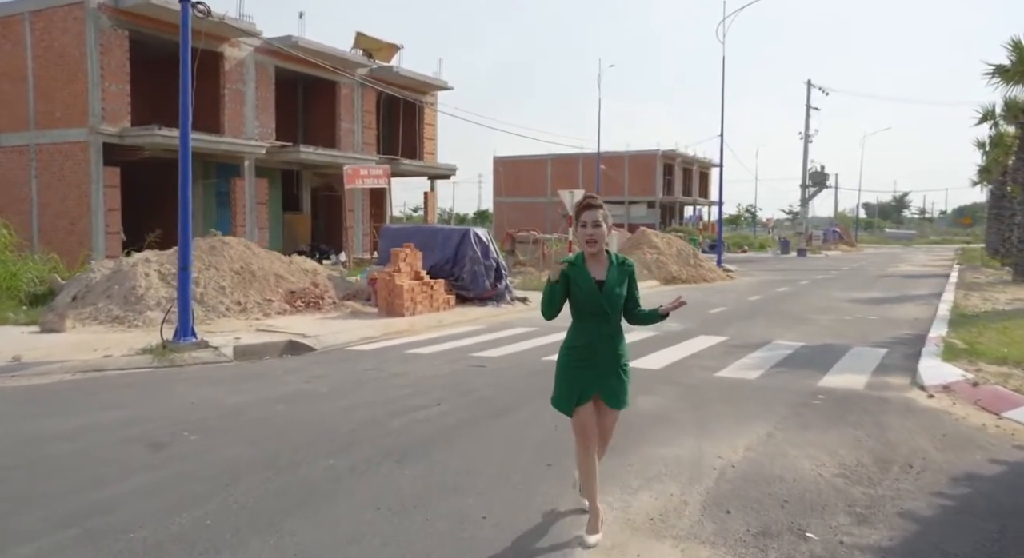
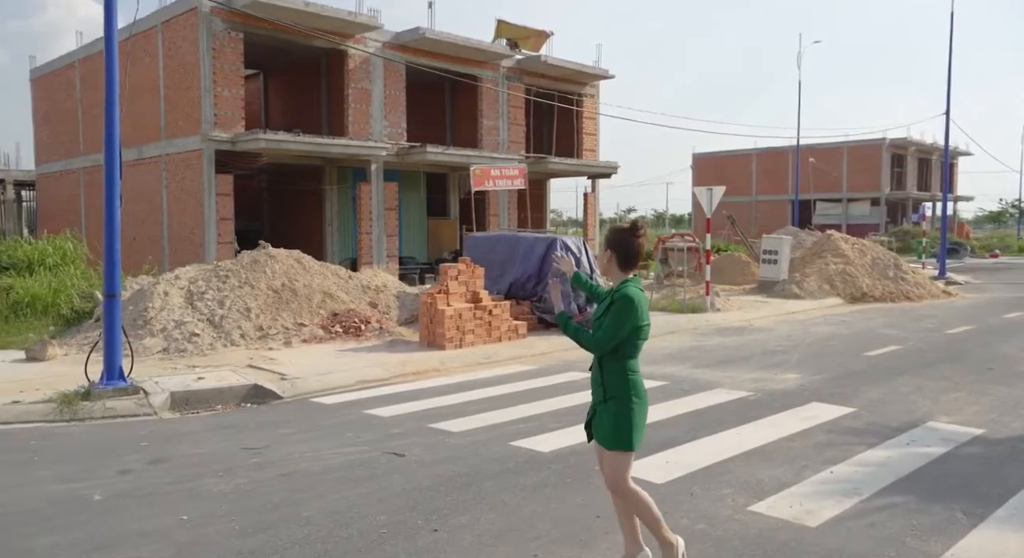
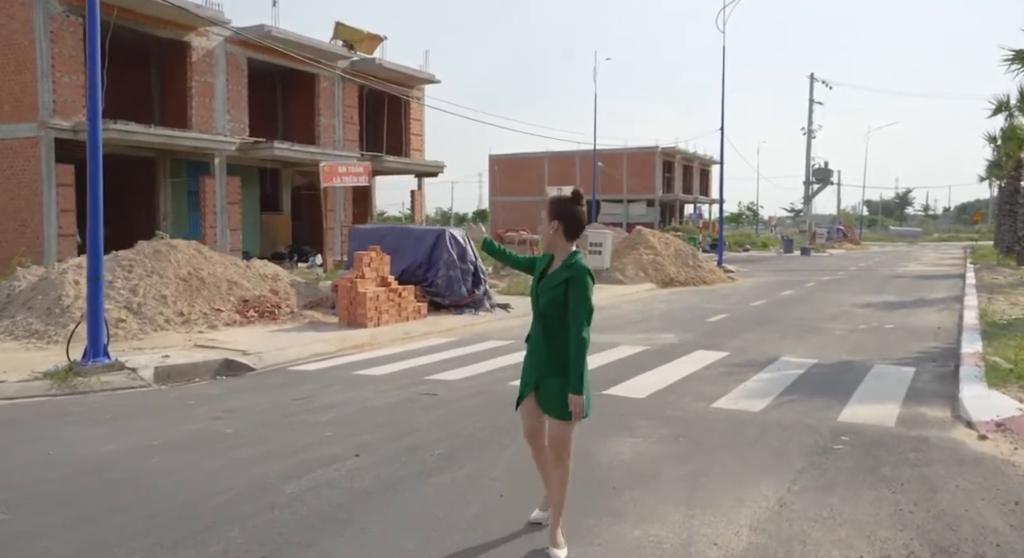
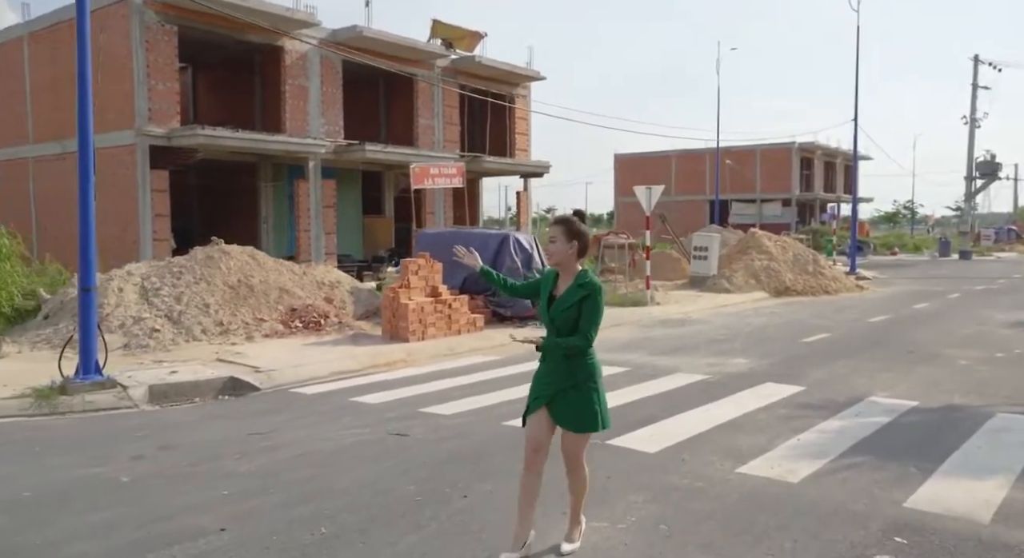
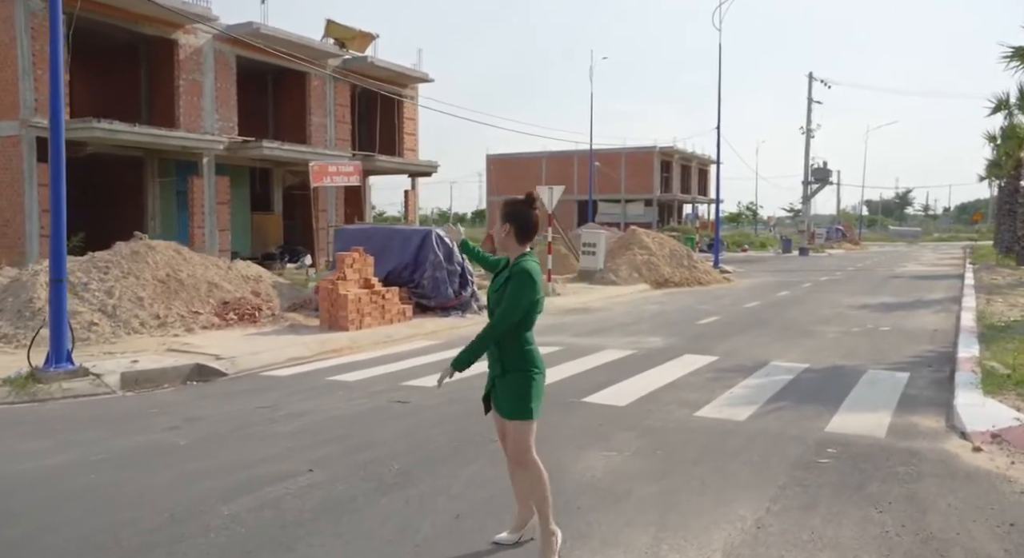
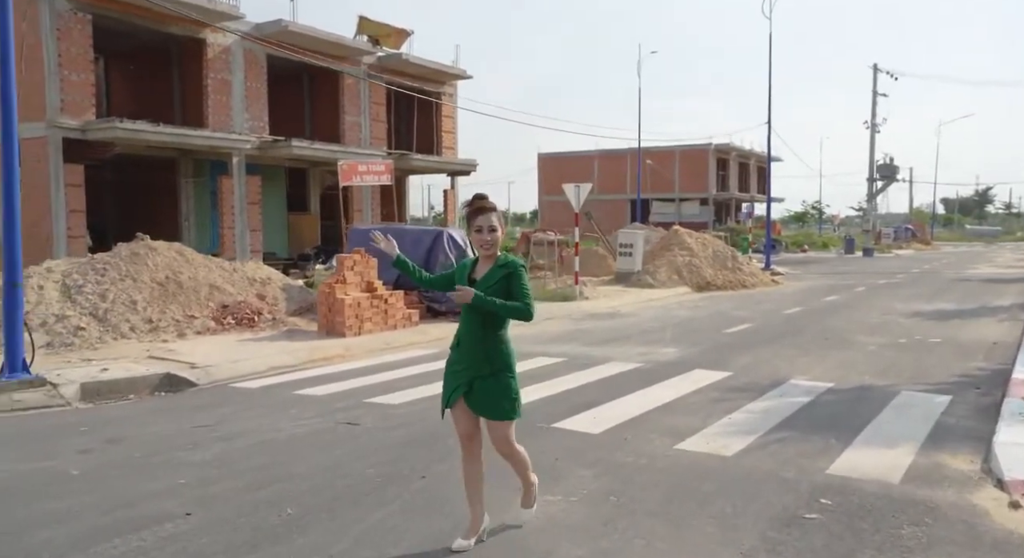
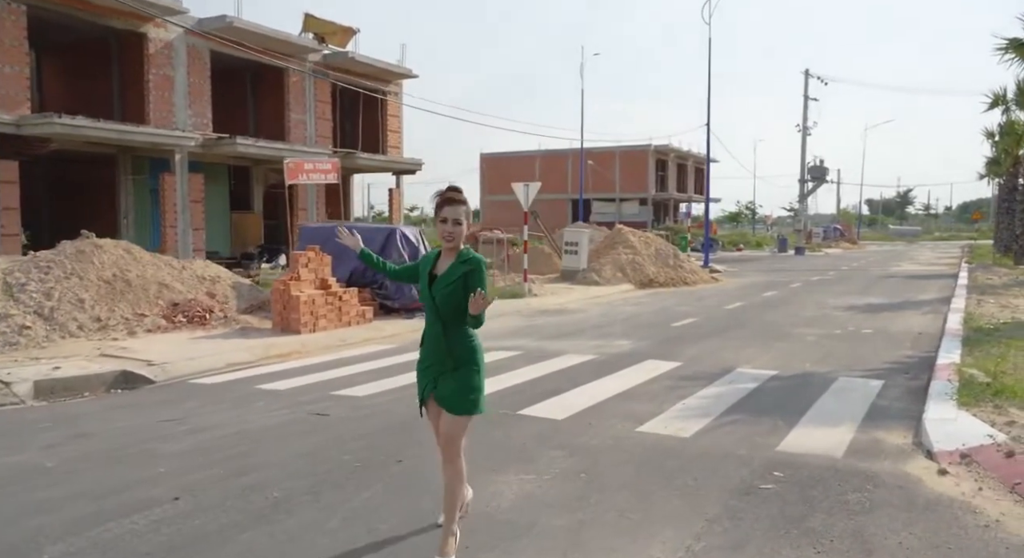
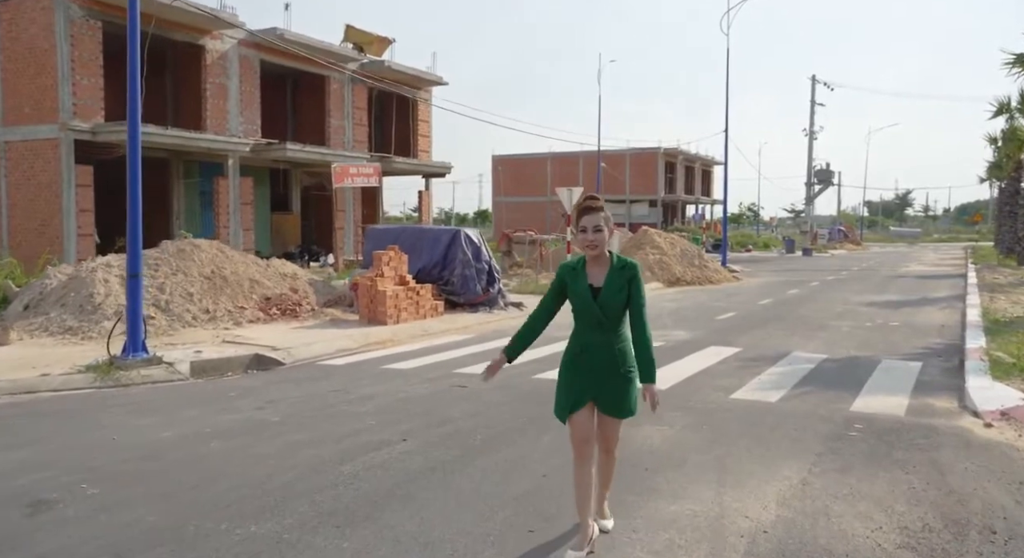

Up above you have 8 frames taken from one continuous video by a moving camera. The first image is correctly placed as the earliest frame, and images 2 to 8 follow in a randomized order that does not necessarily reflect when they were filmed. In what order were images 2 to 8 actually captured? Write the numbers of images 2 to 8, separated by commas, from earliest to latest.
8, 3, 5, 7, 6, 4, 2
